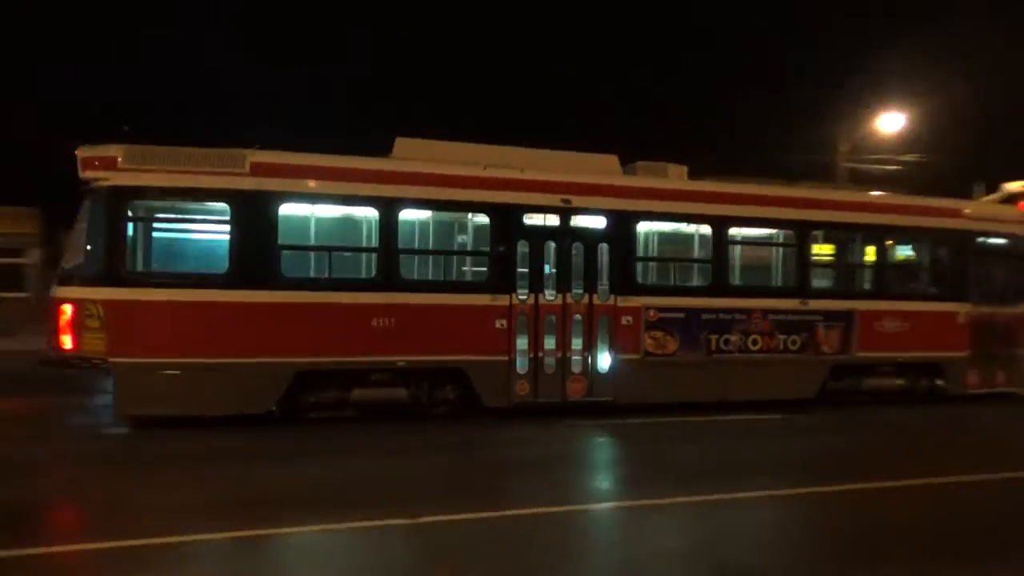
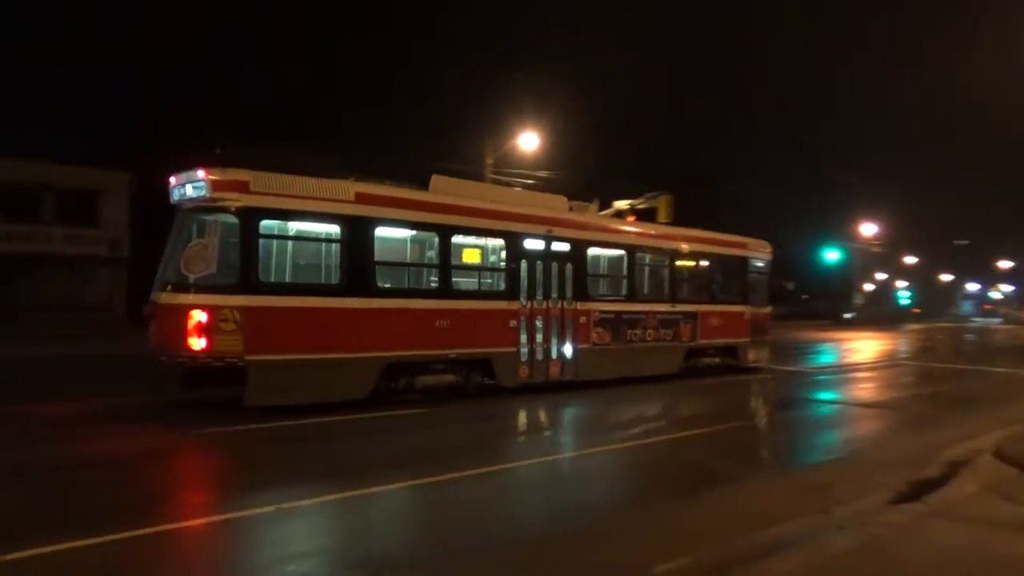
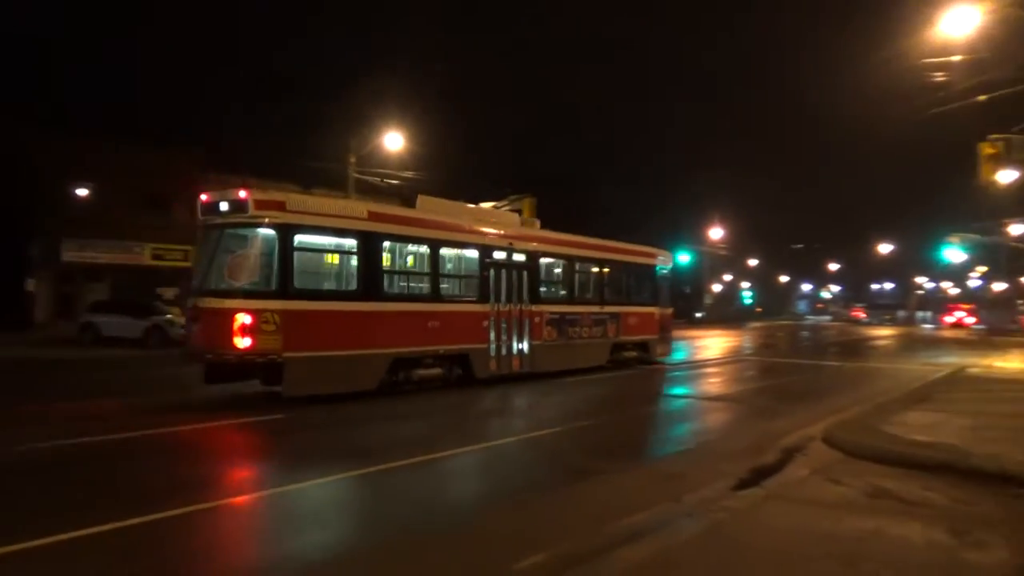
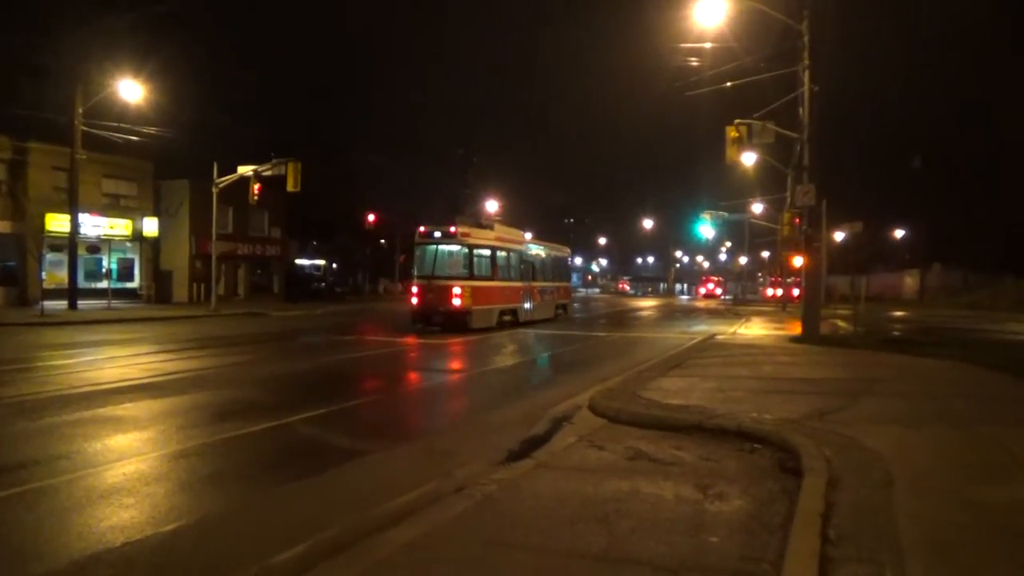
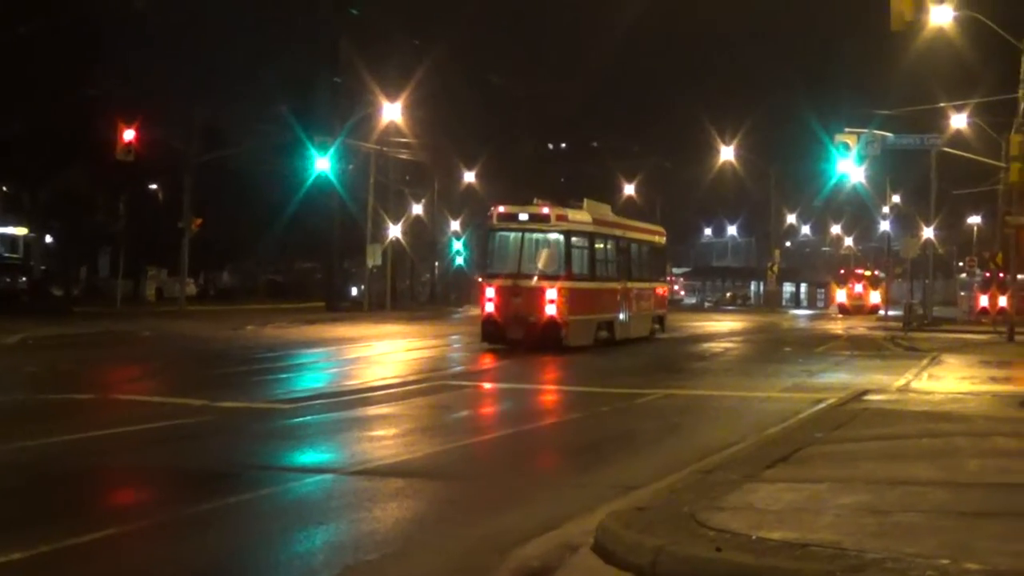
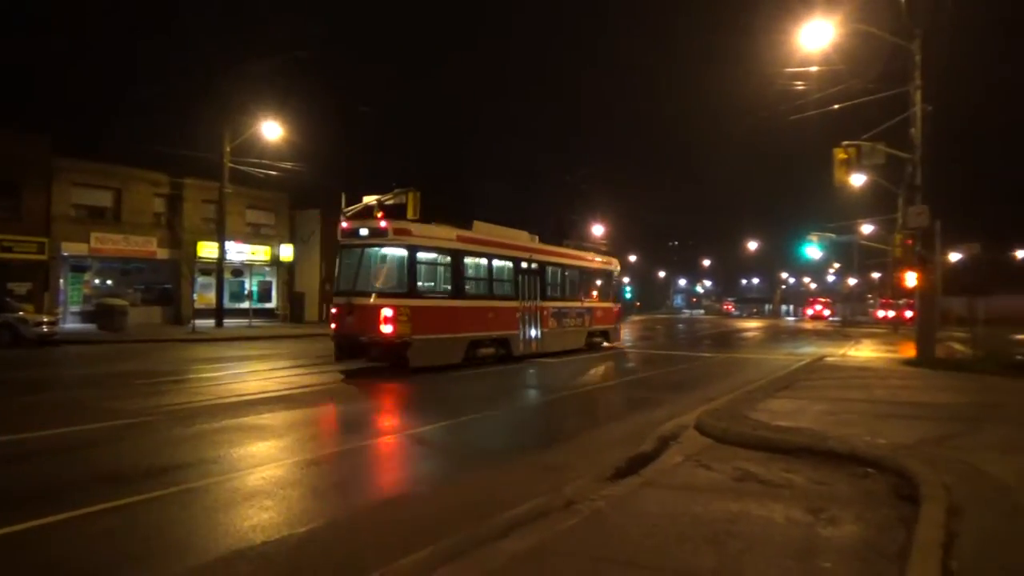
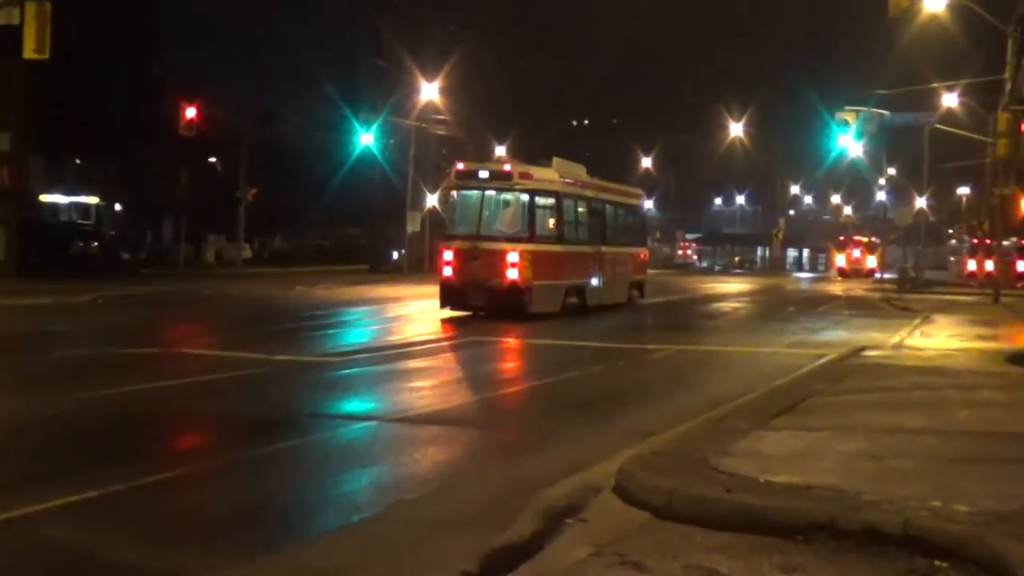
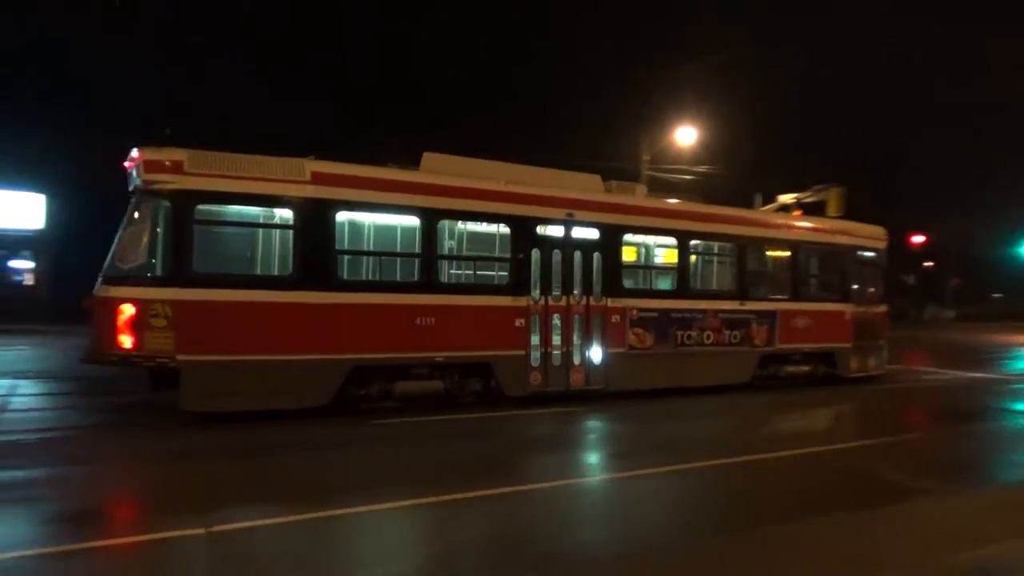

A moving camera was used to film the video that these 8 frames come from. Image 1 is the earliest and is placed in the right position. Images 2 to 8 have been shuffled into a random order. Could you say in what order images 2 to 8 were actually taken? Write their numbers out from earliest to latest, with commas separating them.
8, 2, 3, 6, 4, 7, 5
